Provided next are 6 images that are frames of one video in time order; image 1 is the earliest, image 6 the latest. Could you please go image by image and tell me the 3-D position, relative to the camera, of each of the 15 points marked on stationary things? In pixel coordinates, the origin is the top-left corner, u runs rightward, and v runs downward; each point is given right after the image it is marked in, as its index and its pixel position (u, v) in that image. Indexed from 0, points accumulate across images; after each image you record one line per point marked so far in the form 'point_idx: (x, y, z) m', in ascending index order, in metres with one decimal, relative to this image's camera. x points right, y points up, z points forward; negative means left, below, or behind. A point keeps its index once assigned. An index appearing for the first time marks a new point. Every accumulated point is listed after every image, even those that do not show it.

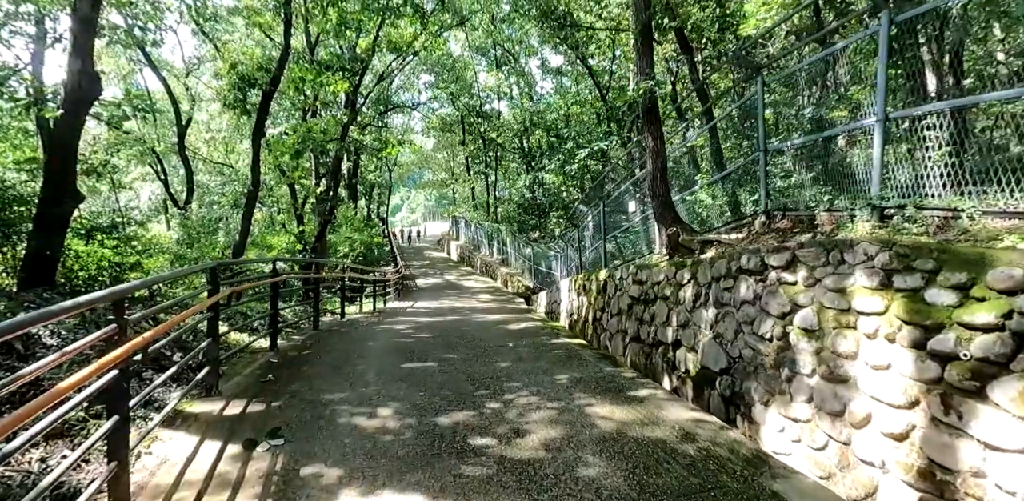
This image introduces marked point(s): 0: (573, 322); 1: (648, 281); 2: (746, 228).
0: (+0.9, -1.0, +8.0) m
1: (+1.2, -0.3, +5.2) m
2: (+2.2, +0.2, +5.4) m
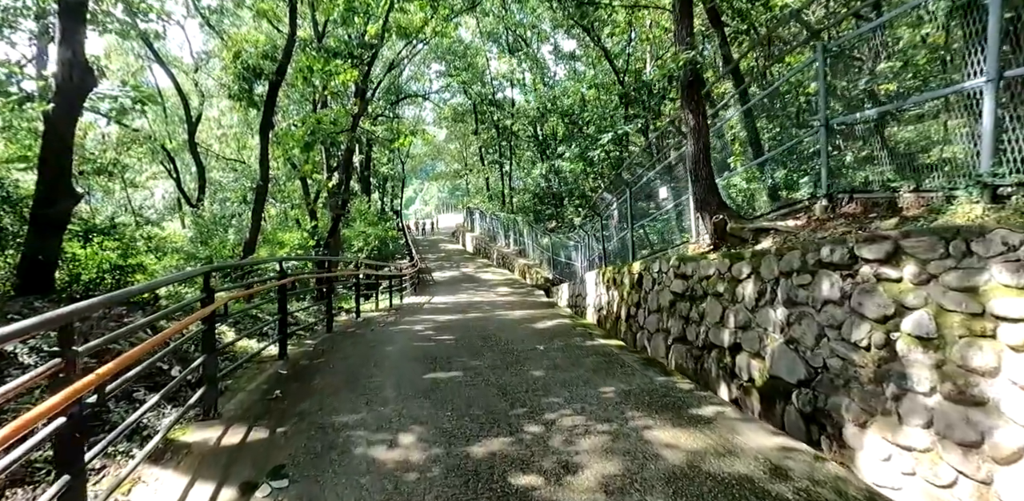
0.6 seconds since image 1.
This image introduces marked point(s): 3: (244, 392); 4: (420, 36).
0: (+1.2, -0.9, +7.5) m
1: (+1.5, -0.2, +4.6) m
2: (+2.5, +0.3, +4.8) m
3: (-1.7, -0.9, +3.7) m
4: (-2.6, +6.1, +16.0) m
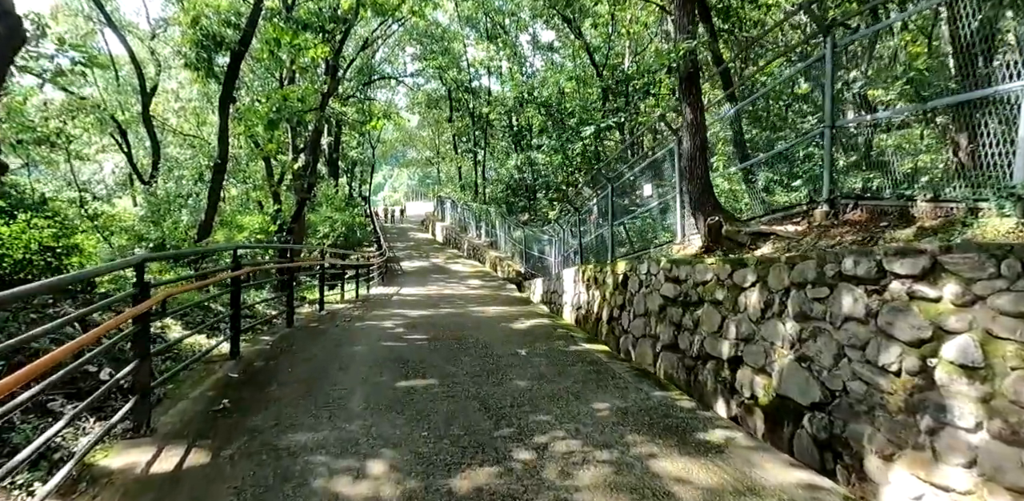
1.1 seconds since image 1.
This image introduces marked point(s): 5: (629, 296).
0: (+0.9, -0.9, +7.2) m
1: (+1.3, -0.2, +4.3) m
2: (+2.3, +0.3, +4.6) m
3: (-1.8, -0.9, +3.2) m
4: (-3.1, +6.4, +15.3) m
5: (+1.1, -0.4, +5.5) m
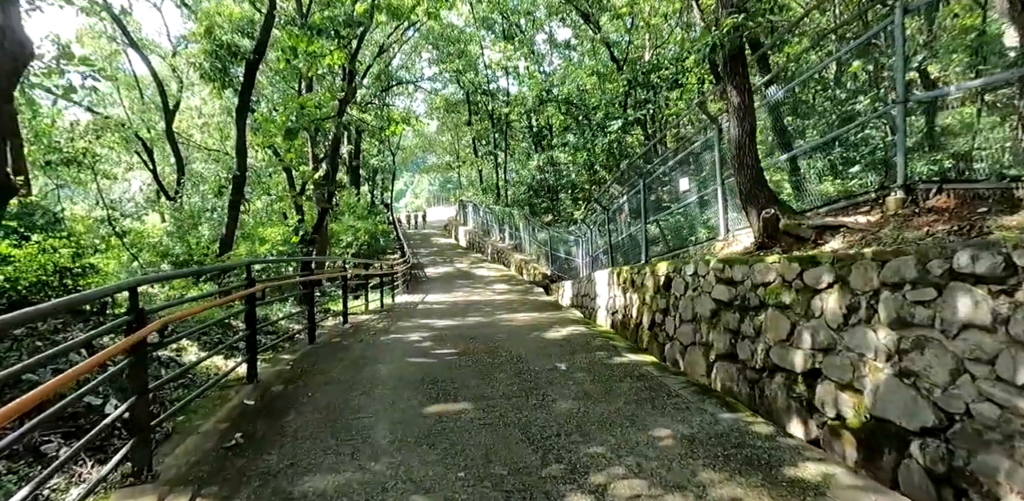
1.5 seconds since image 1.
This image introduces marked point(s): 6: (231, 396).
0: (+1.3, -0.9, +6.7) m
1: (+1.6, -0.2, +3.9) m
2: (+2.6, +0.3, +4.1) m
3: (-1.6, -0.9, +2.9) m
4: (-2.7, +6.2, +15.1) m
5: (+1.4, -0.4, +5.1) m
6: (-1.8, -0.9, +3.6) m
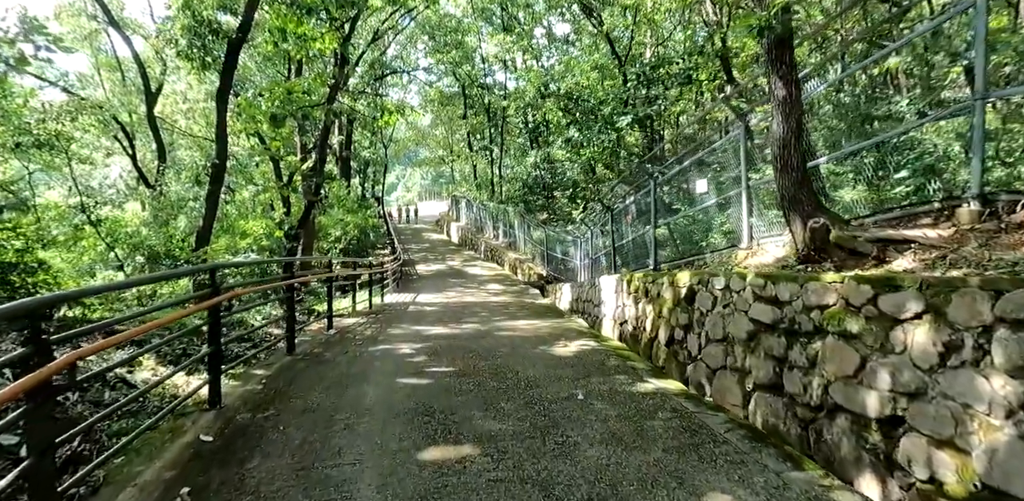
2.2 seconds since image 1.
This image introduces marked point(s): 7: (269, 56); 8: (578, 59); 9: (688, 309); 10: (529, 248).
0: (+1.3, -0.9, +6.2) m
1: (+1.7, -0.3, +3.3) m
2: (+2.7, +0.2, +3.6) m
3: (-1.5, -1.0, +2.3) m
4: (-2.7, +6.3, +14.4) m
5: (+1.5, -0.5, +4.5) m
6: (-1.7, -0.9, +3.0) m
7: (-4.7, +3.7, +10.9) m
8: (+2.1, +6.1, +18.1) m
9: (+1.5, -0.5, +4.7) m
10: (+0.5, +0.1, +18.1) m
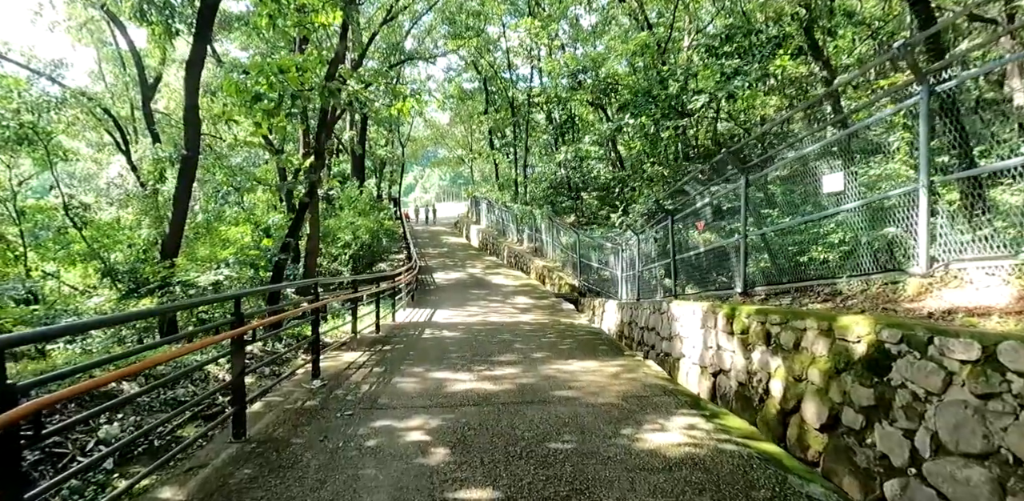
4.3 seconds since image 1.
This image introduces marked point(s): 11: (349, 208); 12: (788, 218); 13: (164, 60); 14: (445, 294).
0: (+1.7, -1.1, +4.3) m
1: (+2.0, -0.5, +1.5) m
2: (+3.0, 0.0, +1.7) m
3: (-1.2, -1.1, +0.5) m
4: (-1.9, +6.1, +12.7) m
5: (+1.9, -0.7, +2.7) m
6: (-1.4, -1.1, +1.3) m
7: (-4.1, +3.6, +9.3) m
8: (+3.0, +5.9, +16.2) m
9: (+1.9, -0.7, +2.9) m
10: (+1.3, -0.1, +16.3) m
11: (-4.7, +1.2, +16.2) m
12: (+2.6, +0.3, +5.4) m
13: (-10.0, +5.4, +16.0) m
14: (-1.6, -1.0, +13.5) m
